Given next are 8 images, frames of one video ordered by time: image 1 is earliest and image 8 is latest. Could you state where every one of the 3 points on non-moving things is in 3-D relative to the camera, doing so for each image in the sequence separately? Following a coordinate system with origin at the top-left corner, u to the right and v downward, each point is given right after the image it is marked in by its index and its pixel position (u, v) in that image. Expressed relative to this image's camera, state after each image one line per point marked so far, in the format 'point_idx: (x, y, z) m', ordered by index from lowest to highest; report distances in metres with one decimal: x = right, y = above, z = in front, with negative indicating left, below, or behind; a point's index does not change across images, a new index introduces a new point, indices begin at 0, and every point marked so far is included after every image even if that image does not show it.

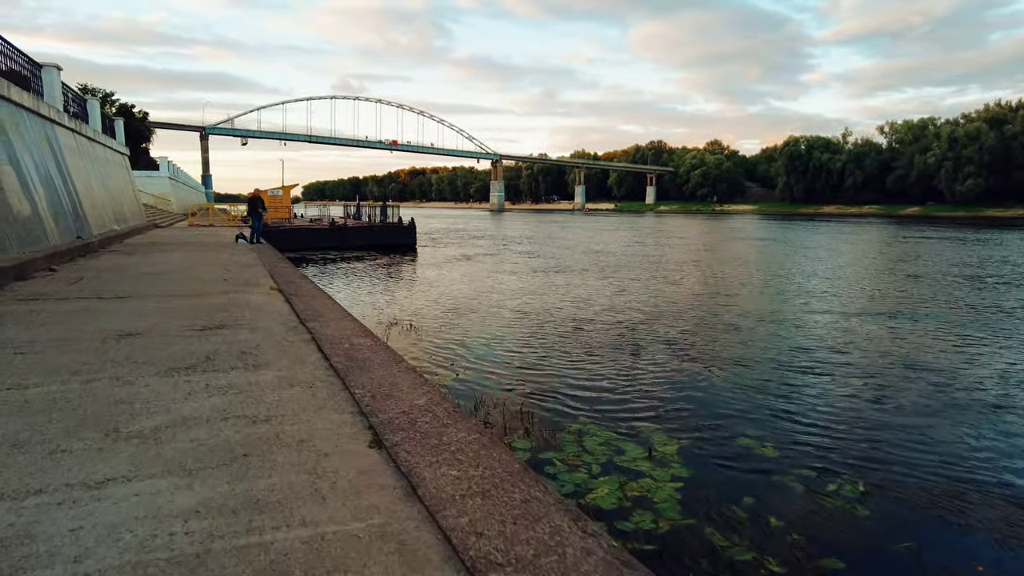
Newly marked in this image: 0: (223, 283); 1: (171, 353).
0: (-3.9, +0.1, +8.8) m
1: (-2.4, -0.5, +4.7) m
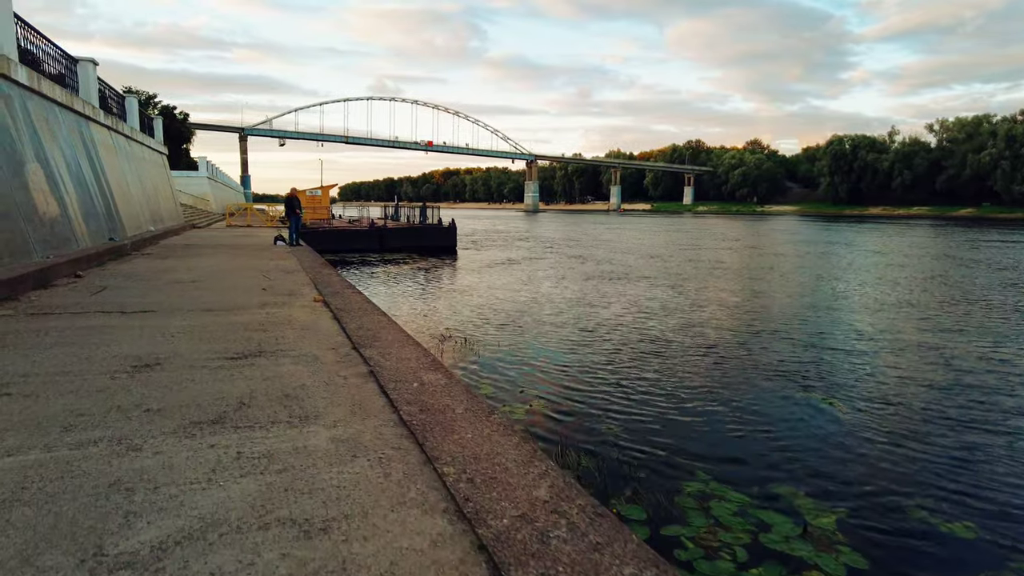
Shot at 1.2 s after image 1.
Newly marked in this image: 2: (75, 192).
0: (-3.0, -0.1, +7.8) m
1: (-1.8, -0.6, +3.7) m
2: (-7.7, +1.7, +11.5) m
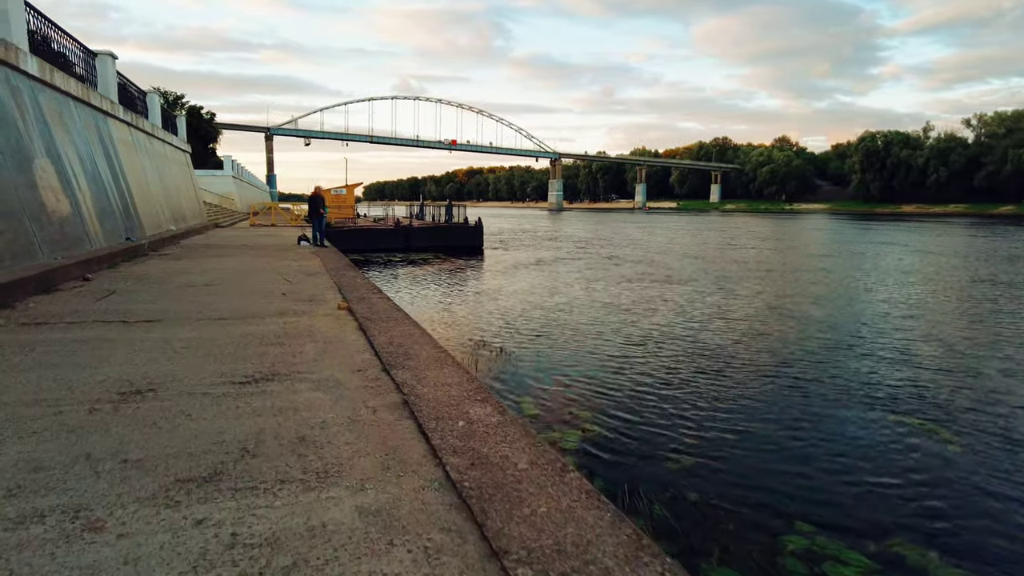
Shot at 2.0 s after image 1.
0: (-2.5, -0.1, +7.1) m
1: (-1.4, -0.7, +2.9) m
2: (-7.0, +1.6, +11.0) m
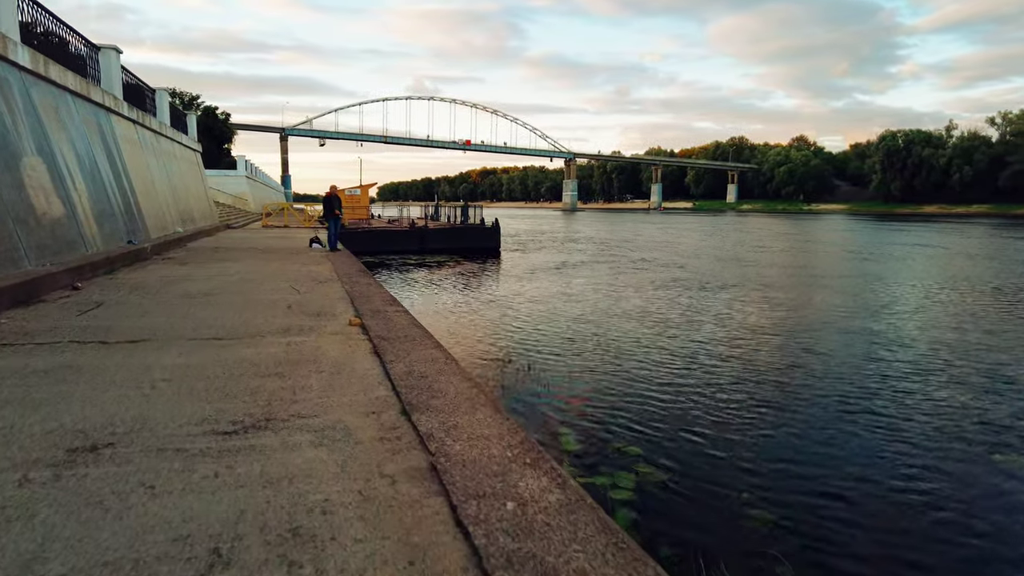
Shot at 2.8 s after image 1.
0: (-2.2, -0.2, +6.3) m
1: (-1.2, -0.8, +2.1) m
2: (-6.6, +1.5, +10.3) m
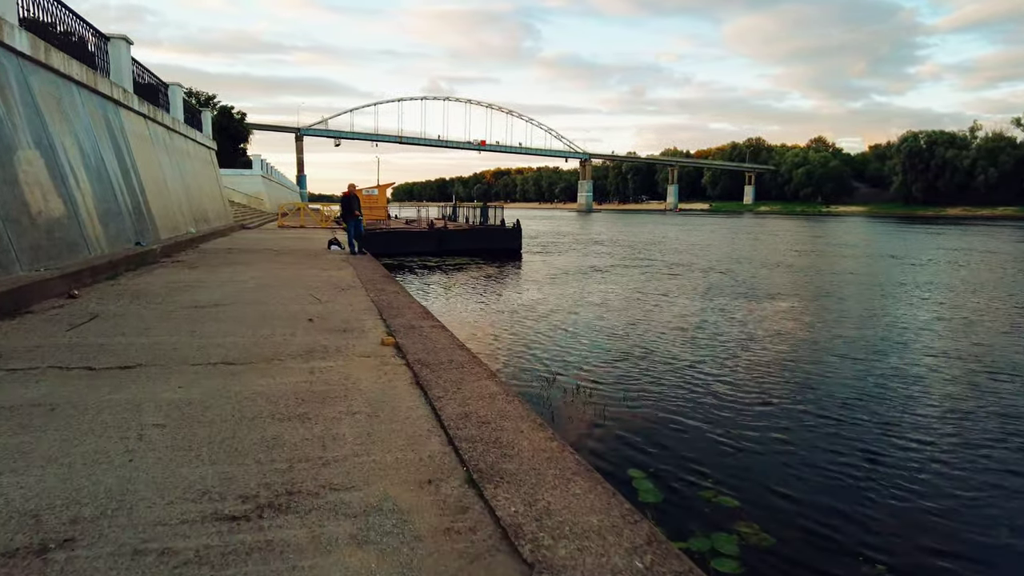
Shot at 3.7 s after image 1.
0: (-1.8, -0.3, +5.5) m
1: (-0.8, -0.9, +1.2) m
2: (-6.1, +1.5, +9.5) m
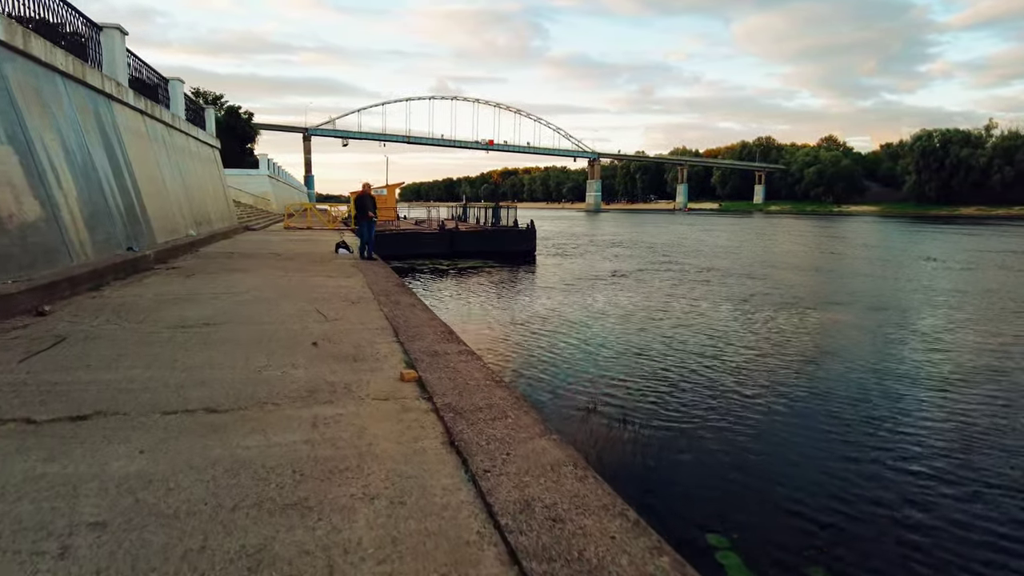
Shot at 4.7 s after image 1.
0: (-1.5, -0.5, +4.6) m
1: (-0.6, -1.0, +0.3) m
2: (-5.7, +1.3, +8.7) m
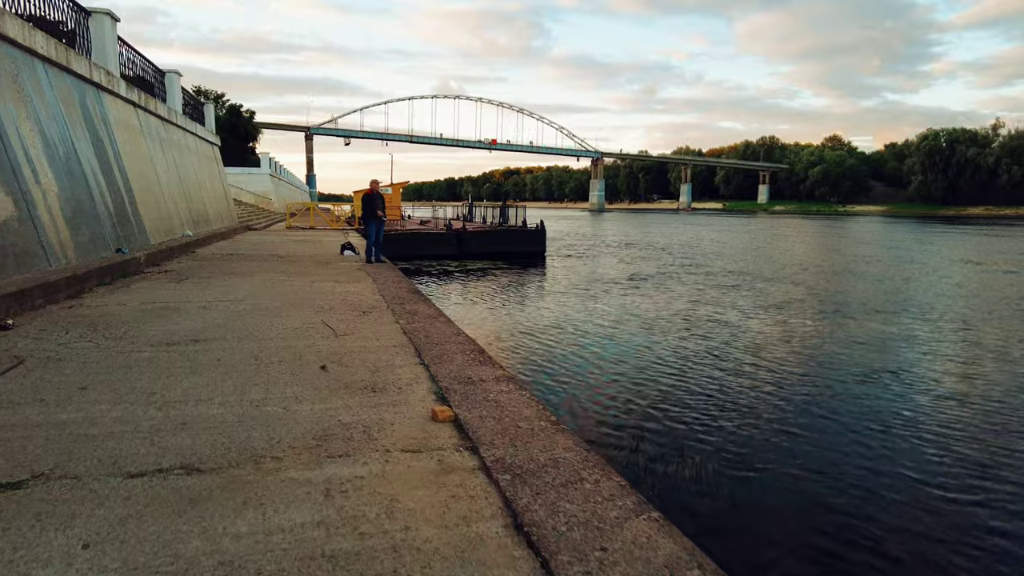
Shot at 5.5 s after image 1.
0: (-1.2, -0.6, +3.7) m
1: (-0.3, -1.1, -0.5) m
2: (-5.4, +1.2, +7.9) m
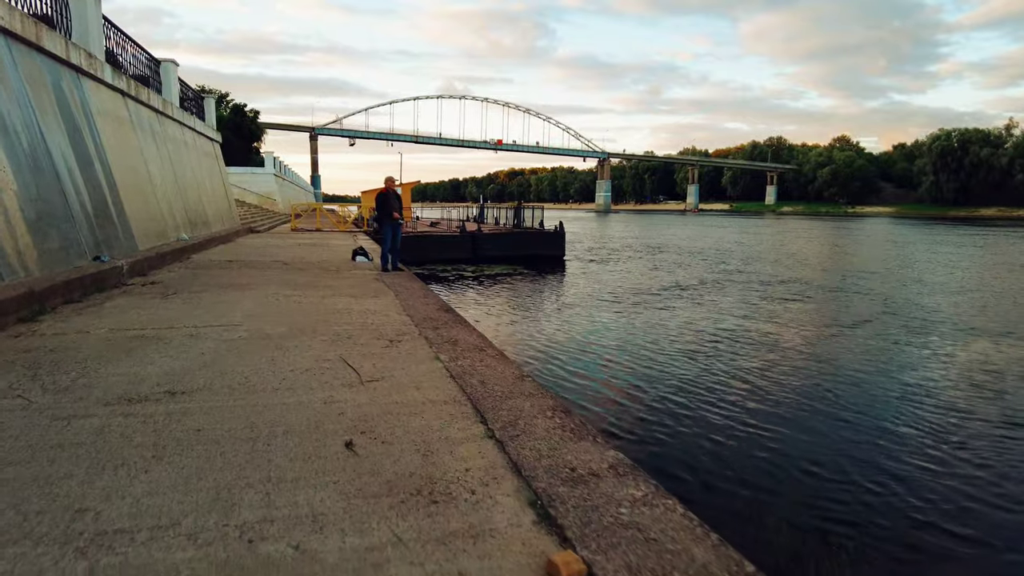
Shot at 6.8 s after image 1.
0: (-0.7, -0.7, +2.4) m
1: (+0.2, -1.3, -1.9) m
2: (-4.9, +1.1, +6.5) m
